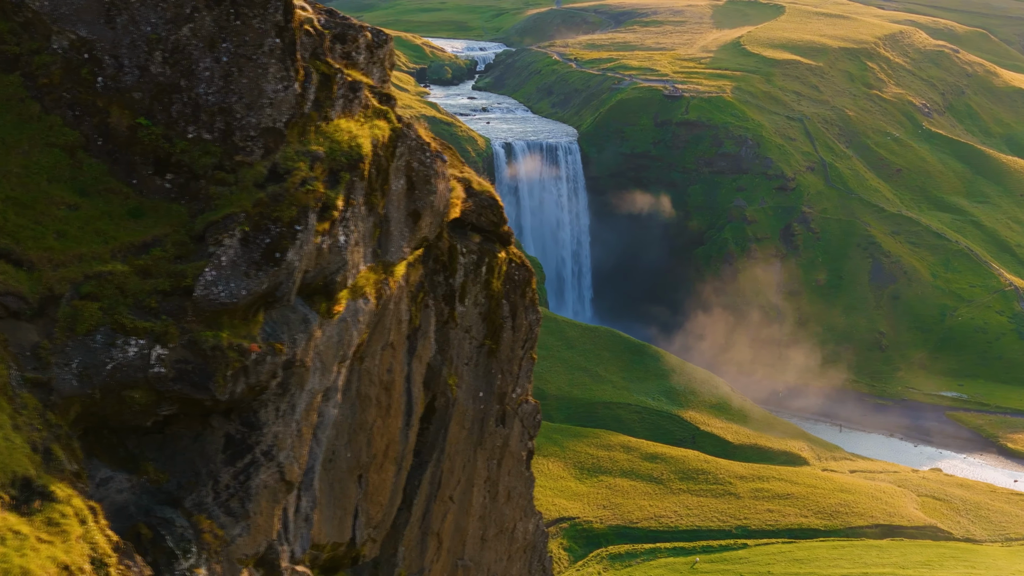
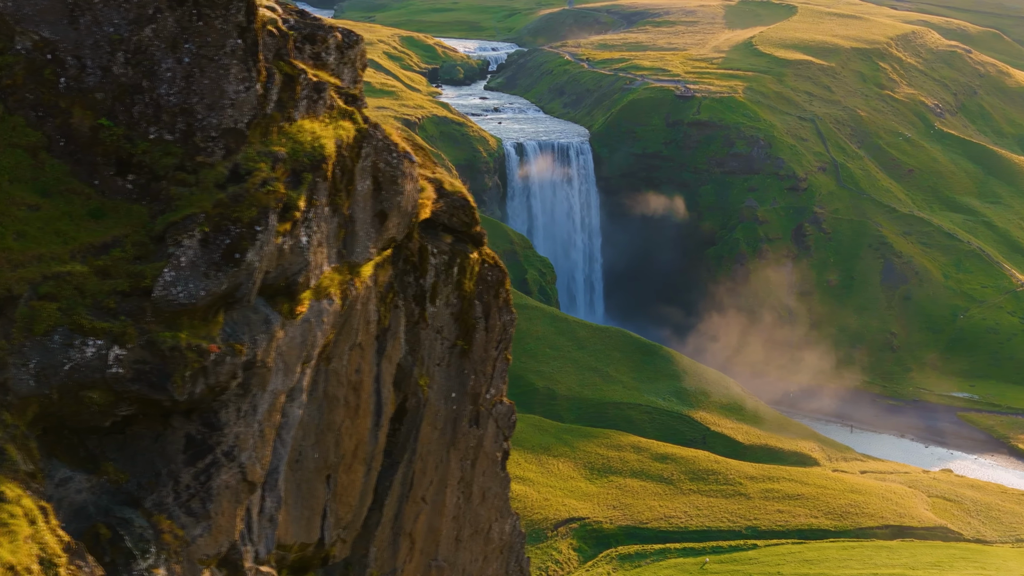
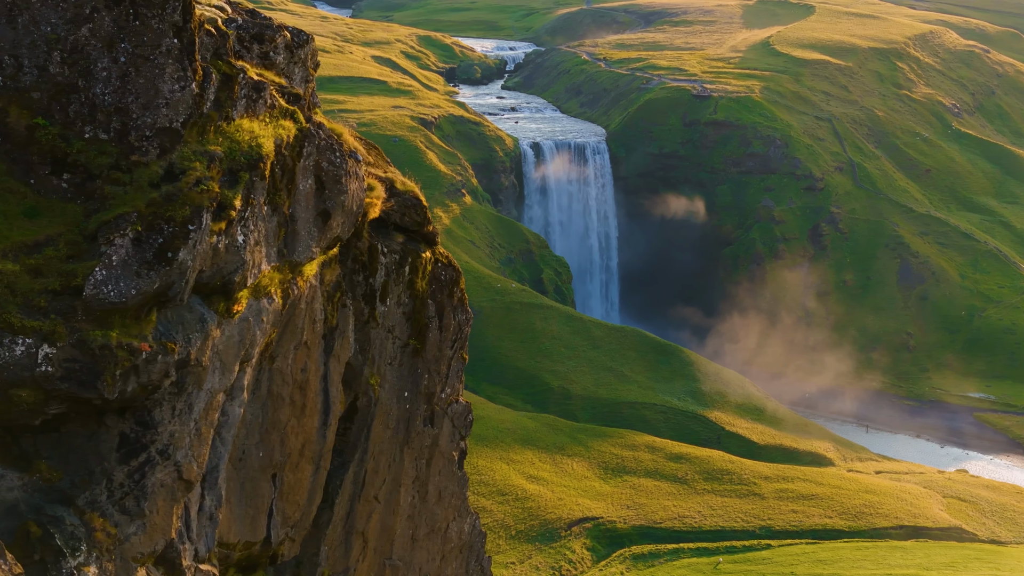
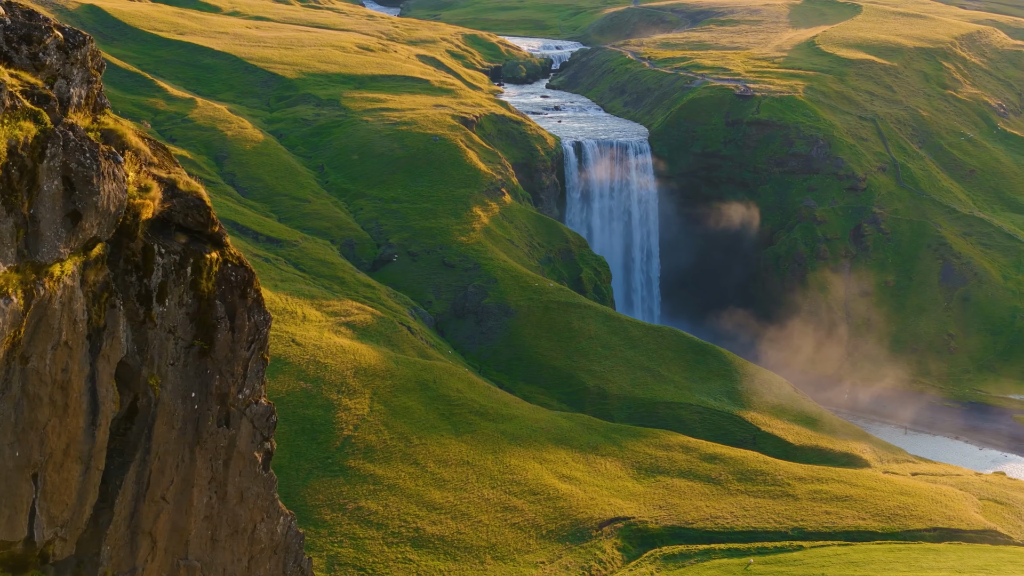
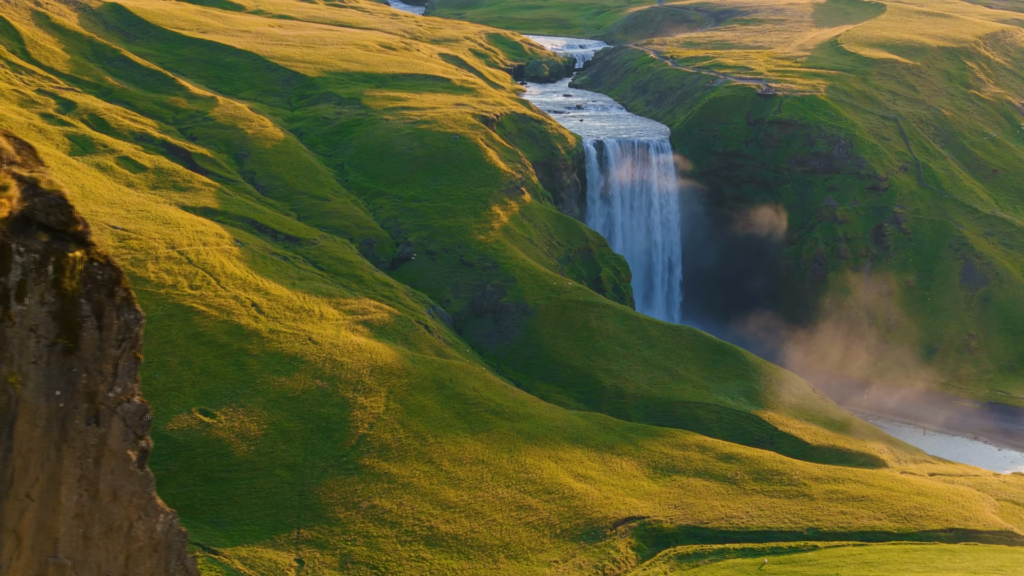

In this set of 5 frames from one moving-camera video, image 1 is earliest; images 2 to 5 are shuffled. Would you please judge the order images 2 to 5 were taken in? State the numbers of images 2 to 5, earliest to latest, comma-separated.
2, 3, 4, 5
